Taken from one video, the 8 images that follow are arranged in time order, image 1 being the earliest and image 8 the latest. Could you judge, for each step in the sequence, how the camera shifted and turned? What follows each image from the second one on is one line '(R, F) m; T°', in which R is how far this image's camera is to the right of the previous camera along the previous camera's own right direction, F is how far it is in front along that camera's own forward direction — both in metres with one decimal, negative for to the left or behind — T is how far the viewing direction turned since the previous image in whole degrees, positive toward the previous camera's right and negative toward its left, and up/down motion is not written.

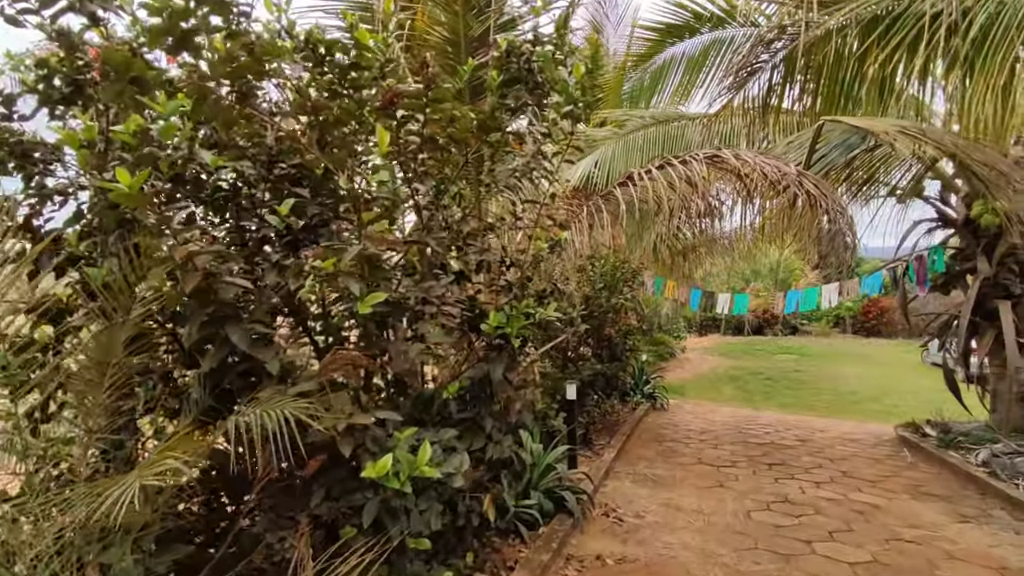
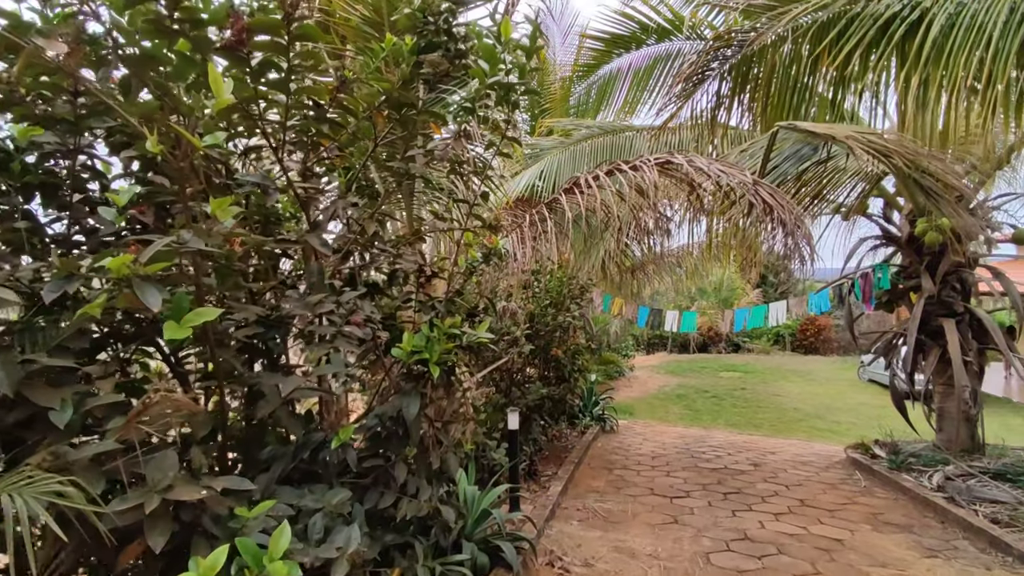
(+0.1, +0.4) m; +5°
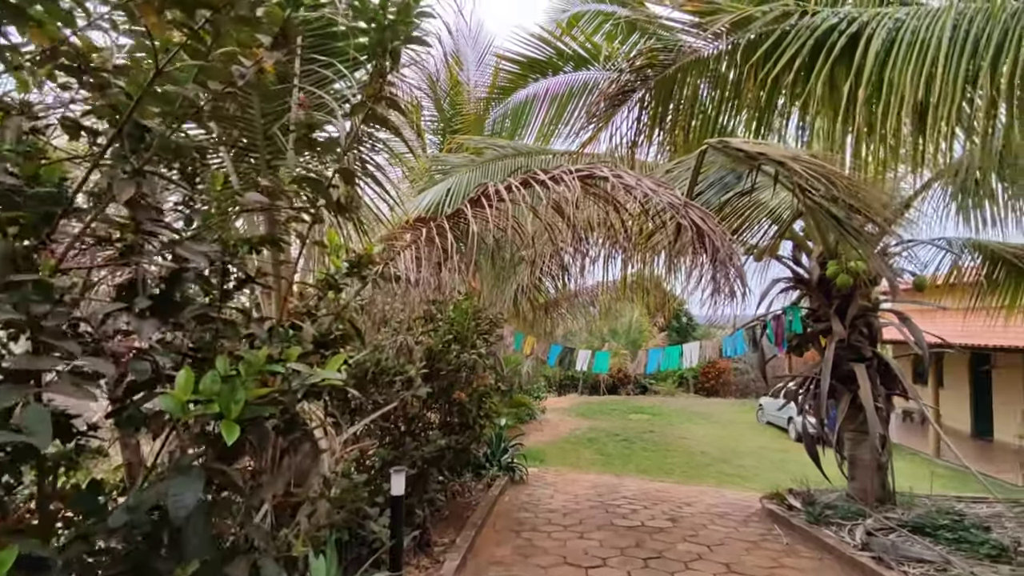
(+0.1, +0.6) m; +9°
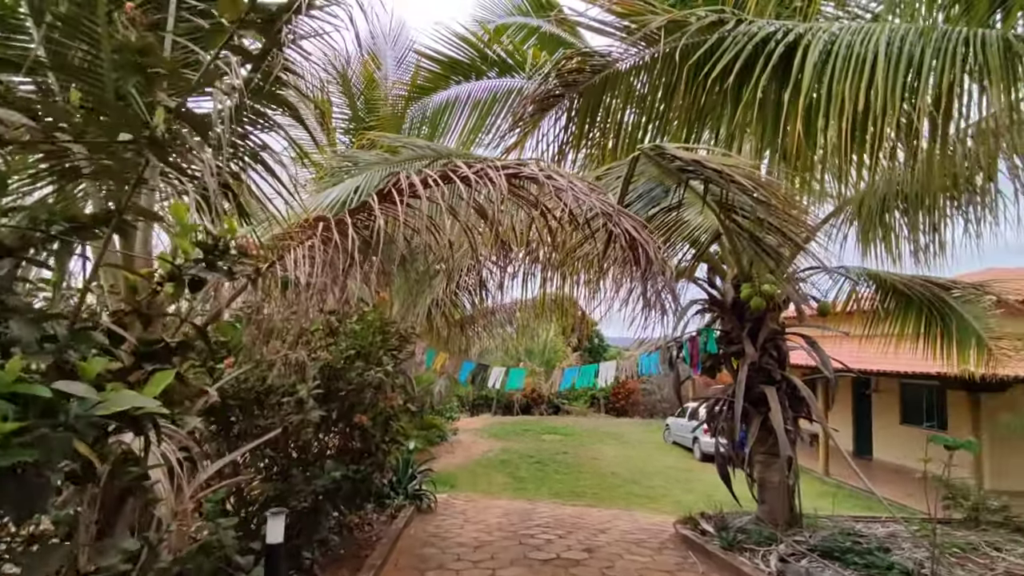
(0.0, +0.3) m; +9°
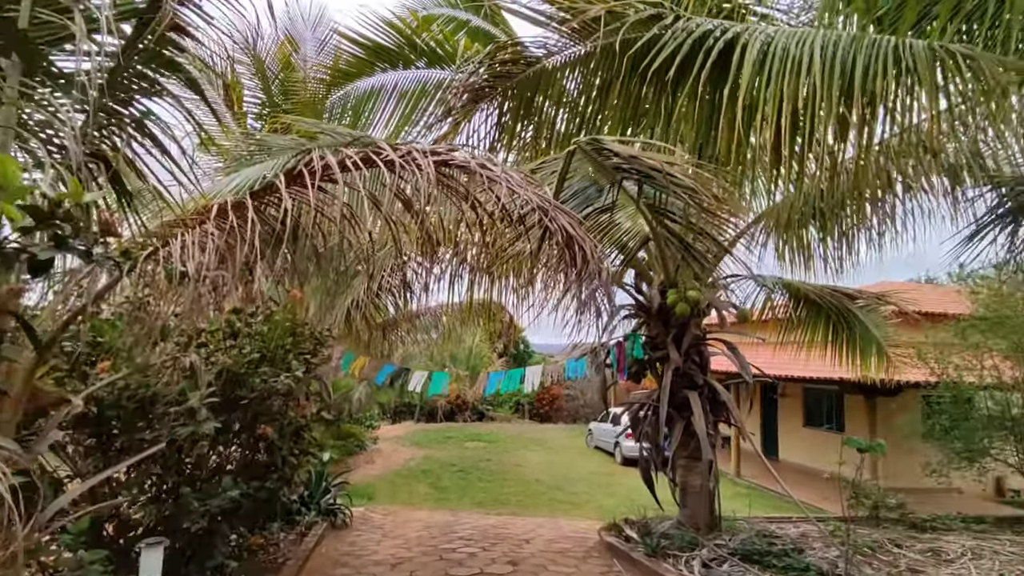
(0.0, +0.2) m; +8°
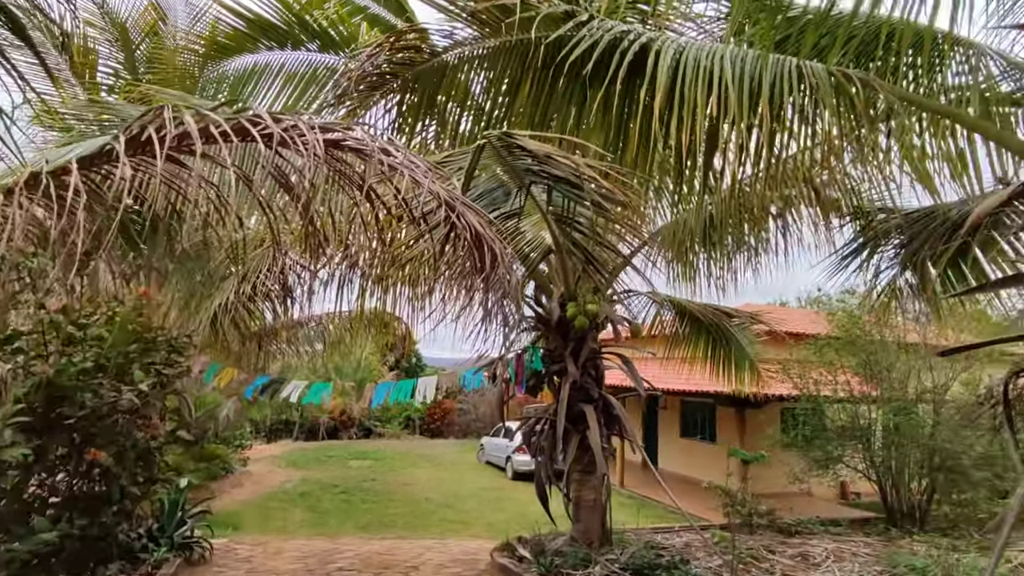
(0.0, +0.2) m; +11°
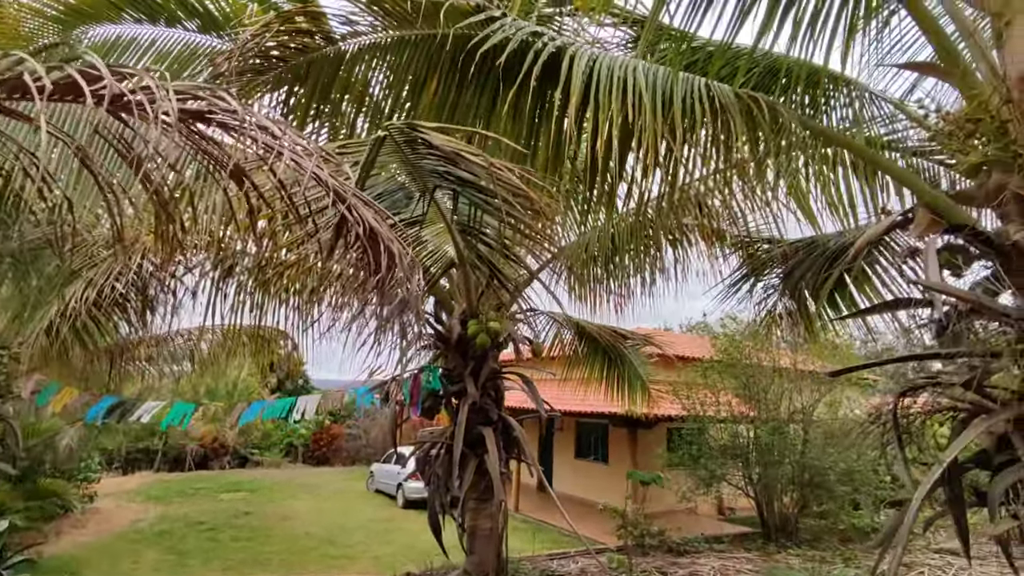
(0.0, +0.2) m; +10°
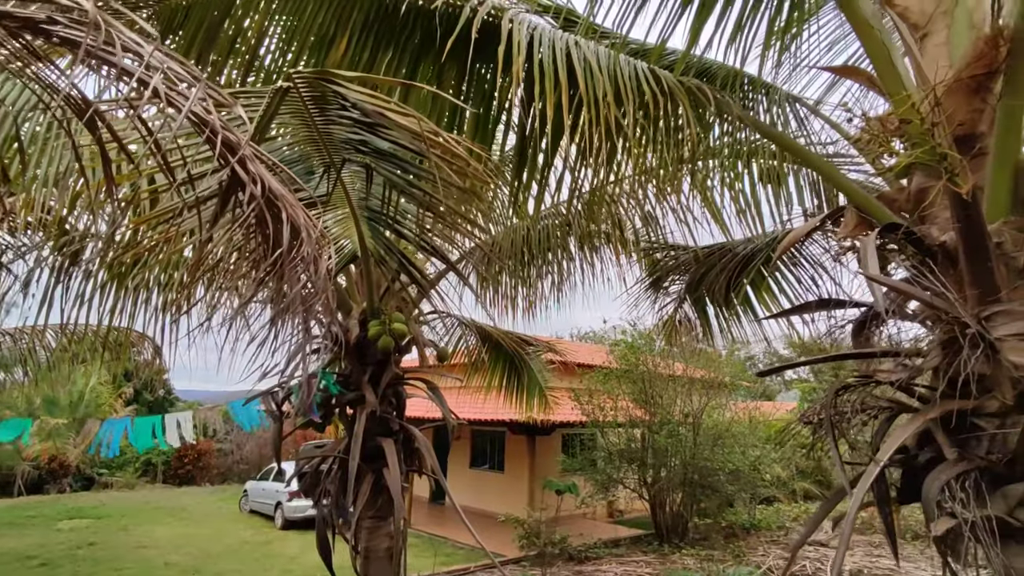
(-0.1, +0.3) m; +11°
